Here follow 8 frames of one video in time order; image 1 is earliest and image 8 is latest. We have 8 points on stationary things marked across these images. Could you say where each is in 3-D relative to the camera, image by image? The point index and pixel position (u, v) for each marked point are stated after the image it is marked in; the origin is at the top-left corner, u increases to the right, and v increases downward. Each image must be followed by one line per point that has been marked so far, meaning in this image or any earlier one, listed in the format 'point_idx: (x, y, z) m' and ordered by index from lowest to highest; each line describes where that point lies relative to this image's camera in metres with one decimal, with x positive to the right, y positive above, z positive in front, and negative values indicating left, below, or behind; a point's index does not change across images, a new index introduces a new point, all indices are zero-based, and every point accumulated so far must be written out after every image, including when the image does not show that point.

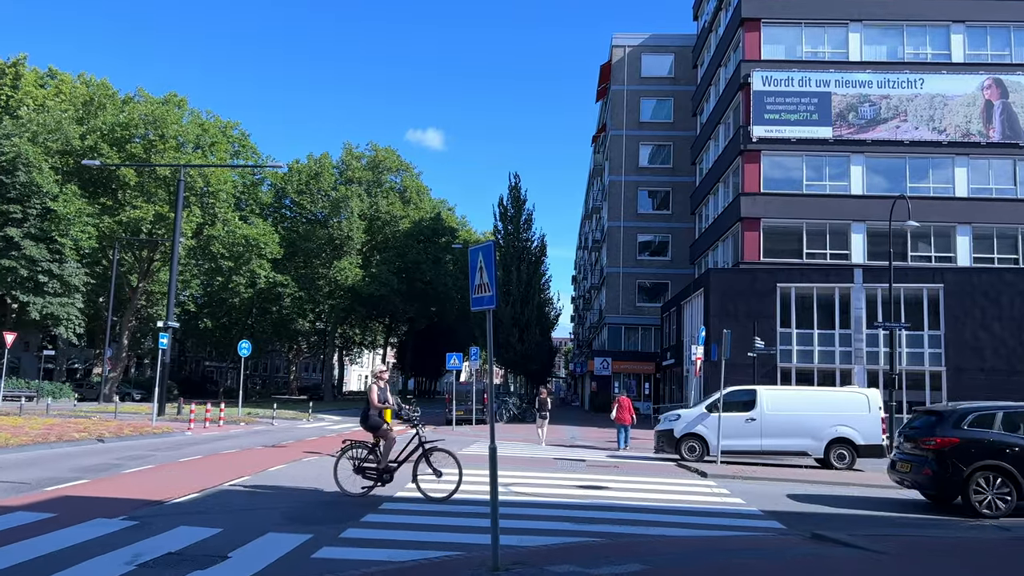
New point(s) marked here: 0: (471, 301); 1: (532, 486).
0: (-0.3, -0.1, +6.9) m
1: (+0.3, -2.7, +12.2) m
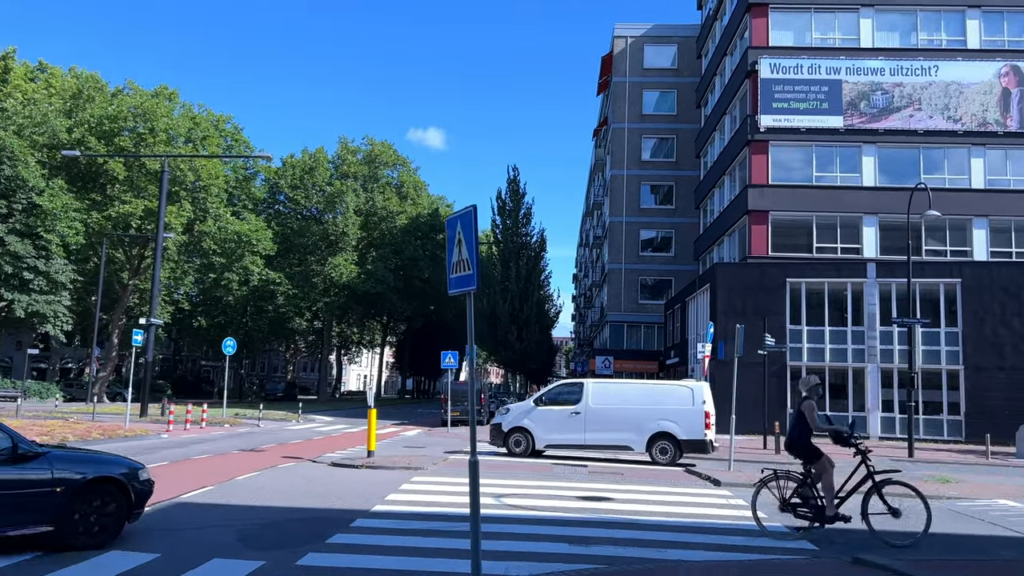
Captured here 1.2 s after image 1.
0: (-0.4, 0.0, +5.6) m
1: (+0.2, -2.6, +11.0) m
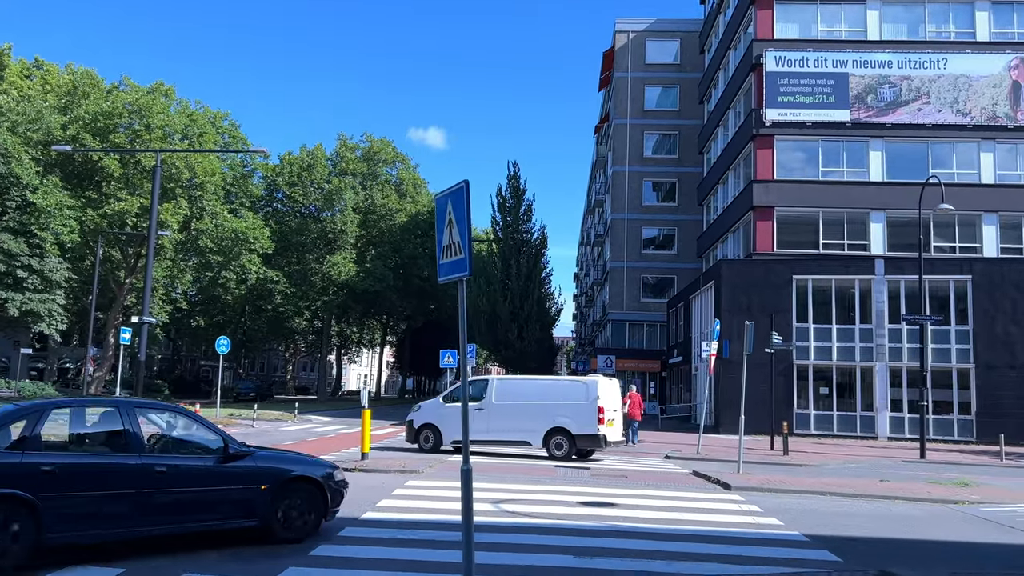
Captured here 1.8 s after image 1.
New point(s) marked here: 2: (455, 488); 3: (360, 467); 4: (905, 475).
0: (-0.4, +0.1, +5.0) m
1: (+0.2, -2.5, +10.4) m
2: (-0.7, -2.5, +11.2) m
3: (-2.3, -2.7, +13.3) m
4: (+7.0, -3.3, +15.8) m
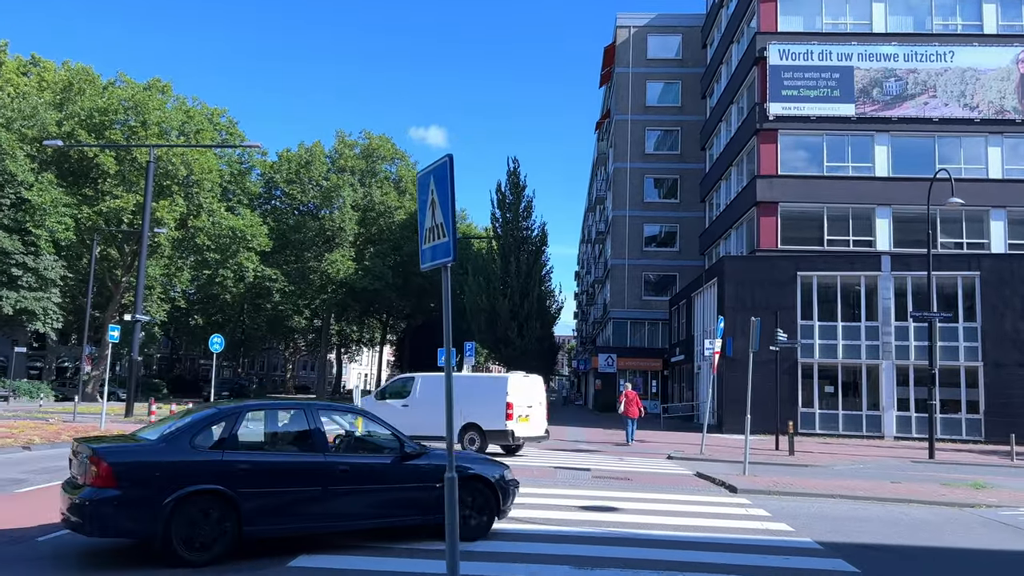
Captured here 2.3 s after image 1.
0: (-0.5, +0.2, +4.6) m
1: (+0.1, -2.4, +9.9) m
2: (-0.7, -2.5, +10.7) m
3: (-2.3, -2.6, +12.8) m
4: (+7.0, -3.3, +15.3) m
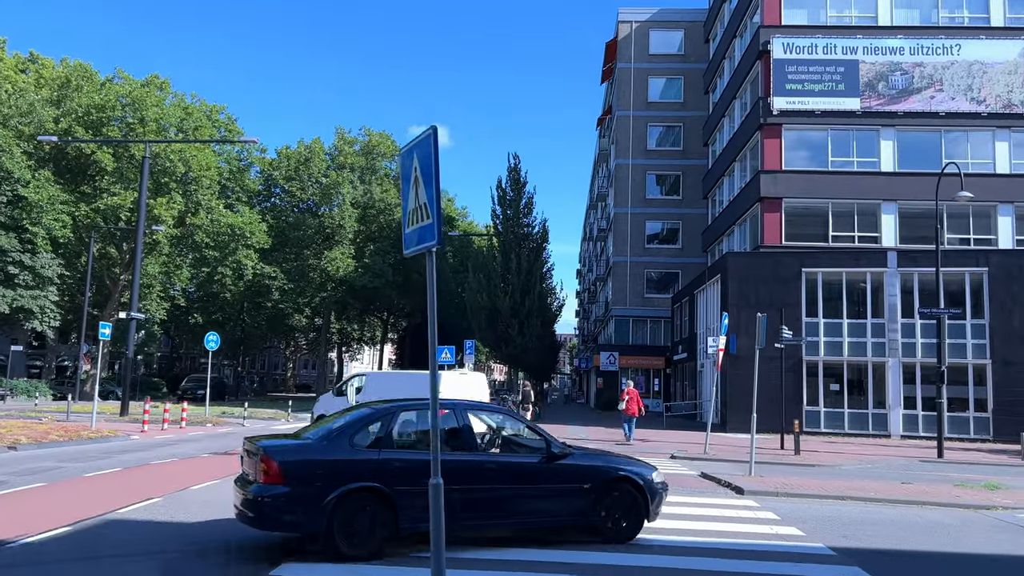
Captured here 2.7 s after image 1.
0: (-0.5, +0.2, +4.2) m
1: (+0.1, -2.4, +9.5) m
2: (-0.8, -2.4, +10.3) m
3: (-2.3, -2.6, +12.4) m
4: (+7.0, -3.2, +14.9) m
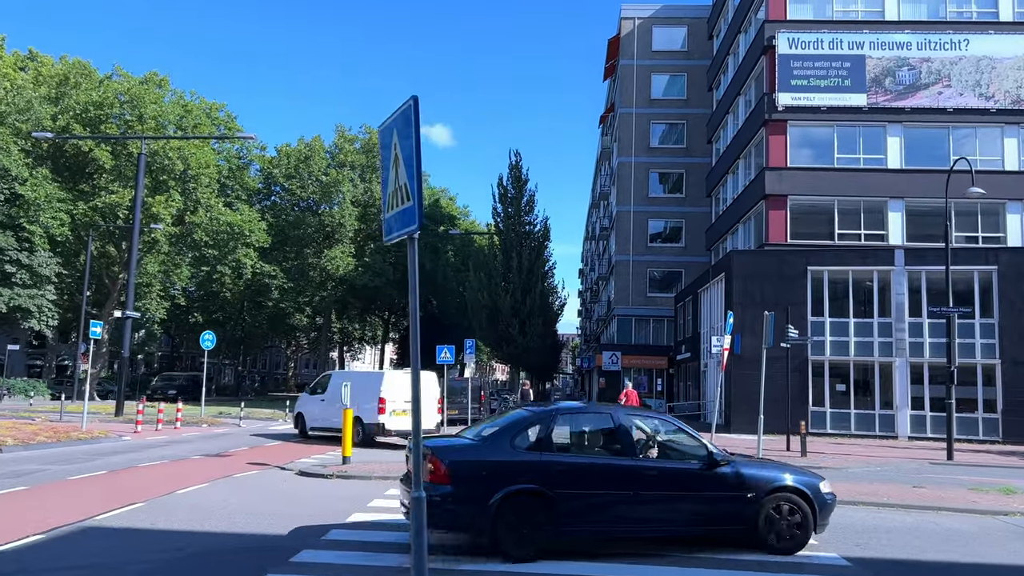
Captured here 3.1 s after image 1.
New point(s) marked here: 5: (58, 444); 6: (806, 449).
0: (-0.5, +0.3, +3.8) m
1: (+0.1, -2.3, +9.1) m
2: (-0.8, -2.4, +9.9) m
3: (-2.4, -2.5, +12.0) m
4: (+7.0, -3.1, +14.5) m
5: (-7.7, -2.7, +15.1) m
6: (+6.4, -3.5, +19.3) m
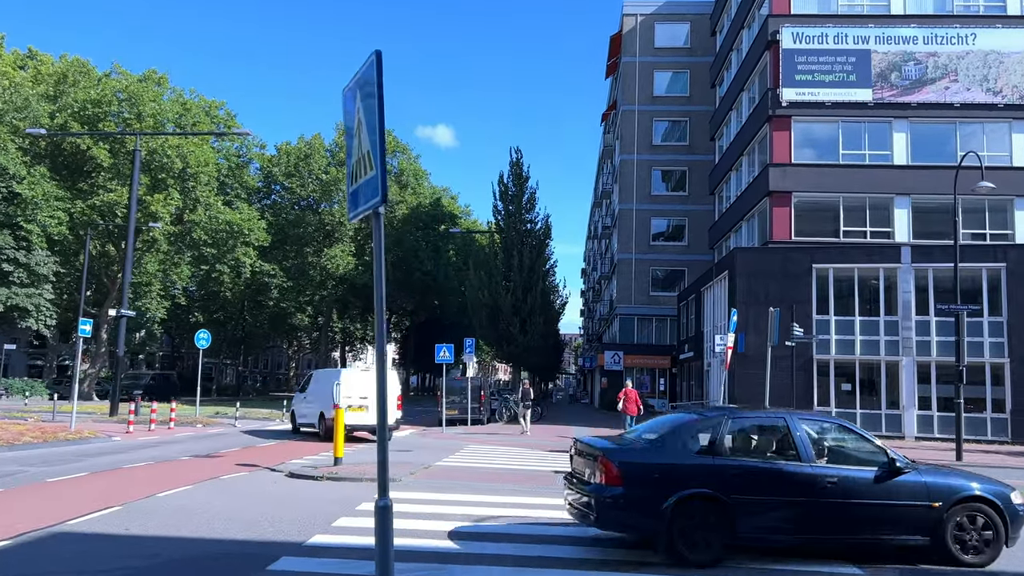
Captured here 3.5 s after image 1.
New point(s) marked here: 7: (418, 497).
0: (-0.6, +0.3, +3.4) m
1: (0.0, -2.3, +8.7) m
2: (-0.8, -2.3, +9.5) m
3: (-2.4, -2.5, +11.6) m
4: (+6.9, -3.1, +14.1) m
5: (-7.8, -2.6, +14.7) m
6: (+6.4, -3.5, +18.9) m
7: (-1.1, -2.4, +10.0) m
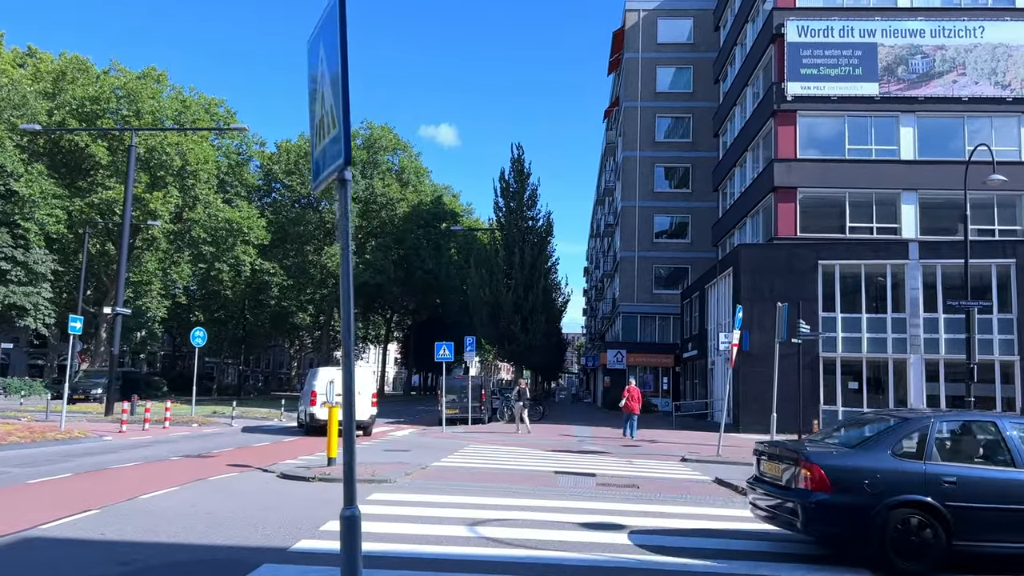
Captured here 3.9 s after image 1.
0: (-0.7, +0.4, +3.0) m
1: (0.0, -2.2, +8.3) m
2: (-0.9, -2.2, +9.2) m
3: (-2.4, -2.4, +11.2) m
4: (+6.9, -3.0, +13.7) m
5: (-7.8, -2.6, +14.4) m
6: (+6.4, -3.4, +18.5) m
7: (-1.1, -2.3, +9.6) m
